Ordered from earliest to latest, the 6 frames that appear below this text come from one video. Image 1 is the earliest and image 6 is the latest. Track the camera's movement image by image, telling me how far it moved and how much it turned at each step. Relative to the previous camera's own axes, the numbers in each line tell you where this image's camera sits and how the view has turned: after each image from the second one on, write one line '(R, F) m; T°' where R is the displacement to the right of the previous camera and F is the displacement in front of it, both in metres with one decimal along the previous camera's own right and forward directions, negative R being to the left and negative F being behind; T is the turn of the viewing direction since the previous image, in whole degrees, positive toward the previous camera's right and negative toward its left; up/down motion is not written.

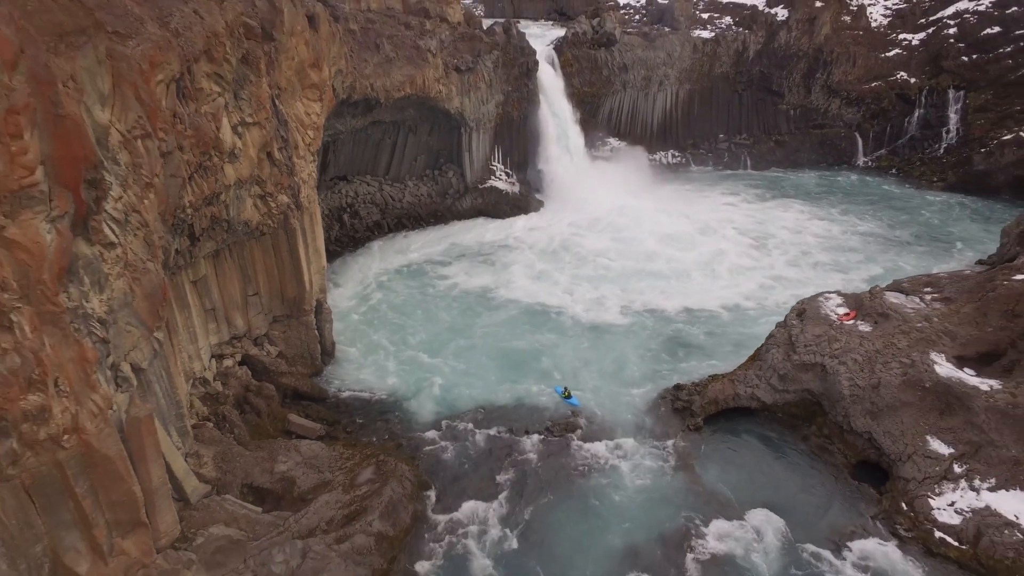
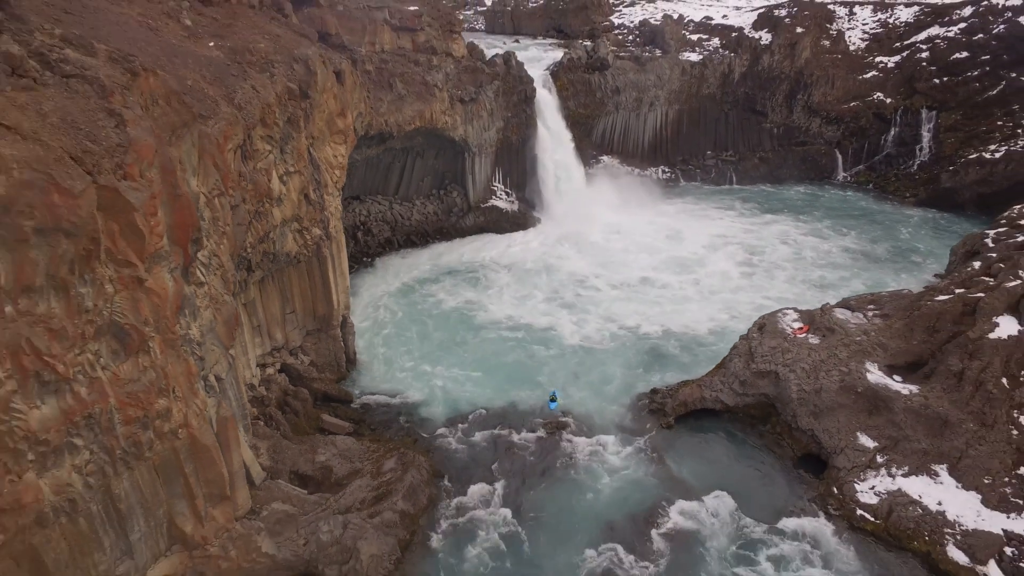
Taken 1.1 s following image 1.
(0.0, -1.8) m; 0°
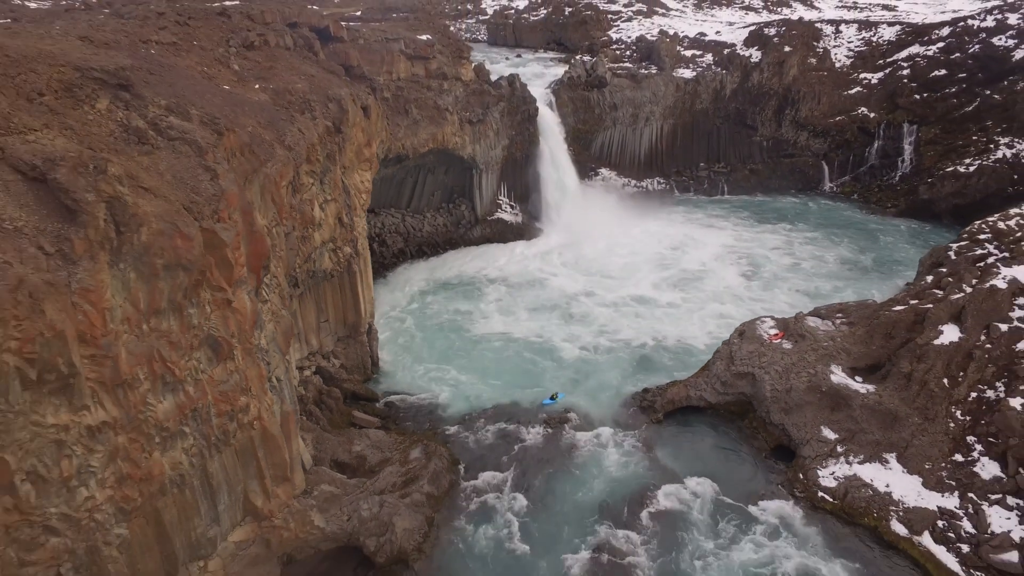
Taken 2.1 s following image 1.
(-0.2, -1.6) m; 0°
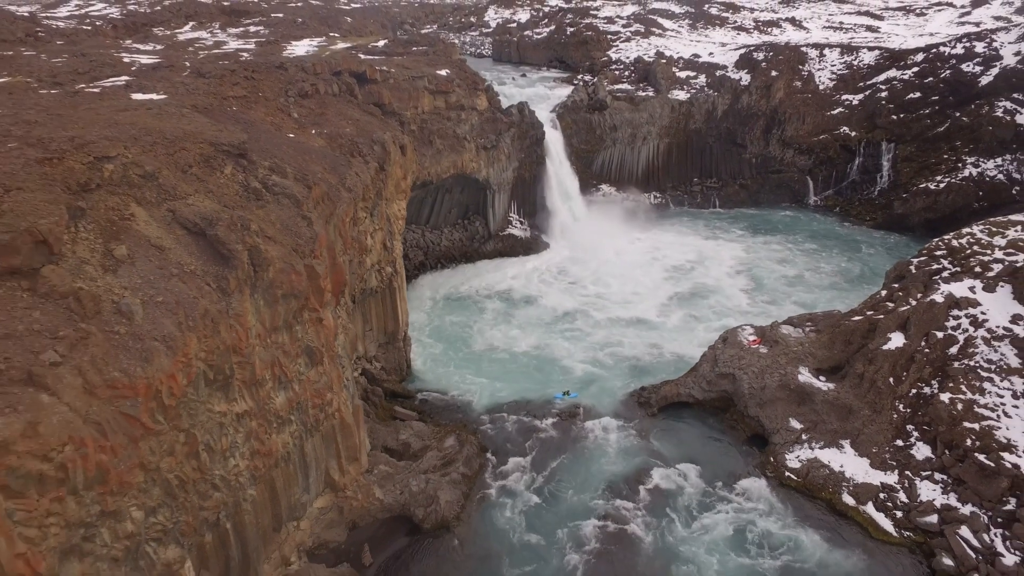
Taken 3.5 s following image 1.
(-0.6, -2.3) m; 0°
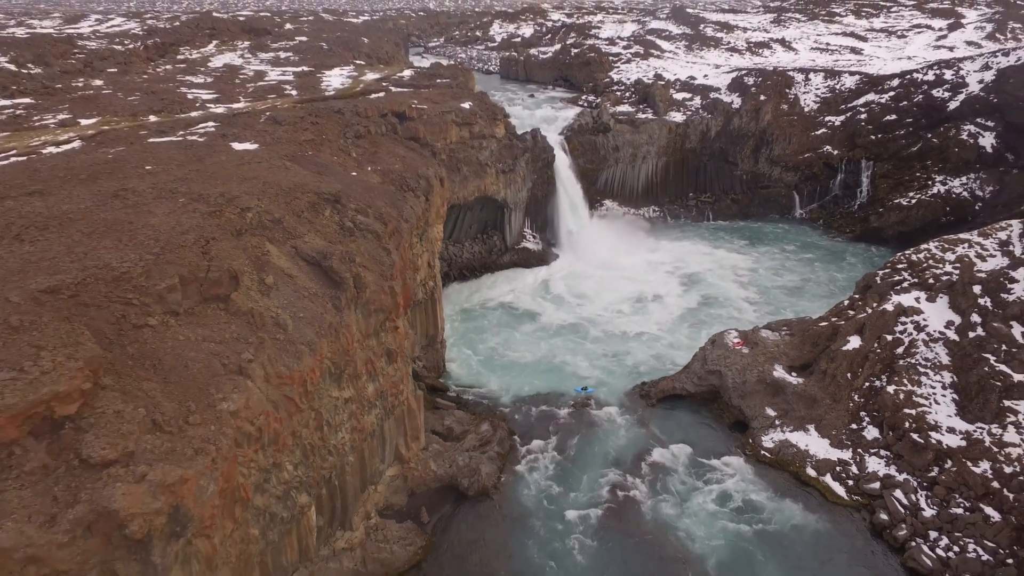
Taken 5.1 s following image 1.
(-0.9, -2.9) m; 0°
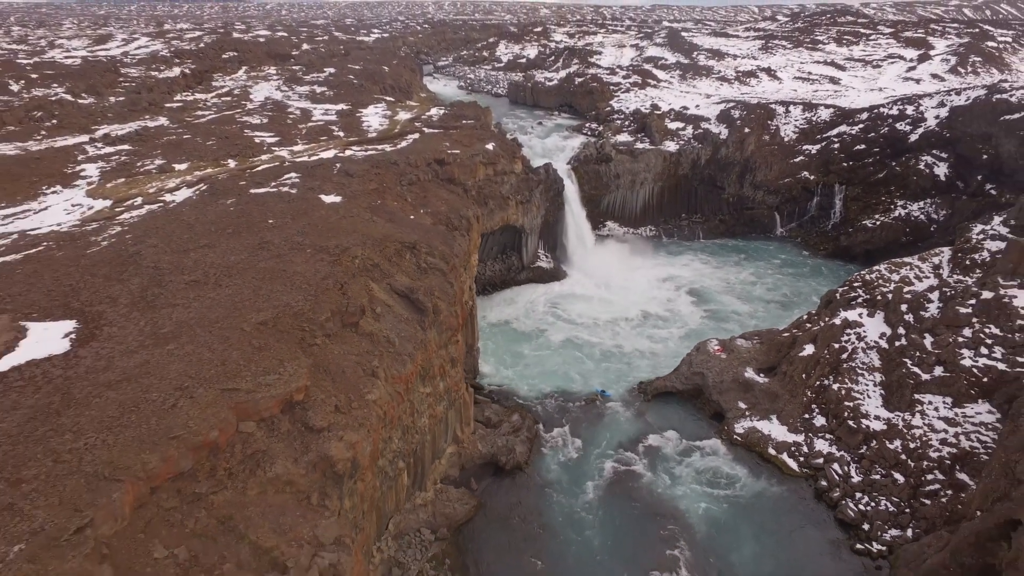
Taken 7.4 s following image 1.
(-1.2, -4.4) m; 0°
